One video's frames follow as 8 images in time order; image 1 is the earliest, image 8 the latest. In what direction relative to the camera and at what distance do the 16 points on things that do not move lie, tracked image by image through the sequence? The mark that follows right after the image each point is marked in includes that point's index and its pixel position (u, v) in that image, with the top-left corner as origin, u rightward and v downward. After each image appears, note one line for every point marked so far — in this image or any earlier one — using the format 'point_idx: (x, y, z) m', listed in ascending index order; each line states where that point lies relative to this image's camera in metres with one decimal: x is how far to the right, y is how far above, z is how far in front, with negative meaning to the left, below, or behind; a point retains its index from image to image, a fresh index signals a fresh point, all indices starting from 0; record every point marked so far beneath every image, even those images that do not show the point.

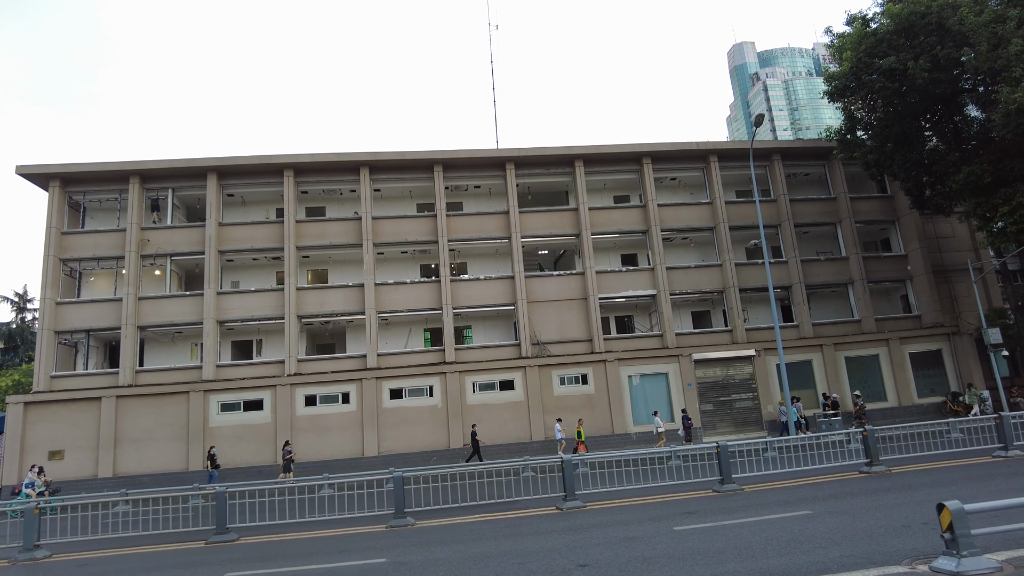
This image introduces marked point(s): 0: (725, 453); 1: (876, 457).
0: (+3.6, -2.8, +11.2) m
1: (+6.4, -3.0, +11.6) m
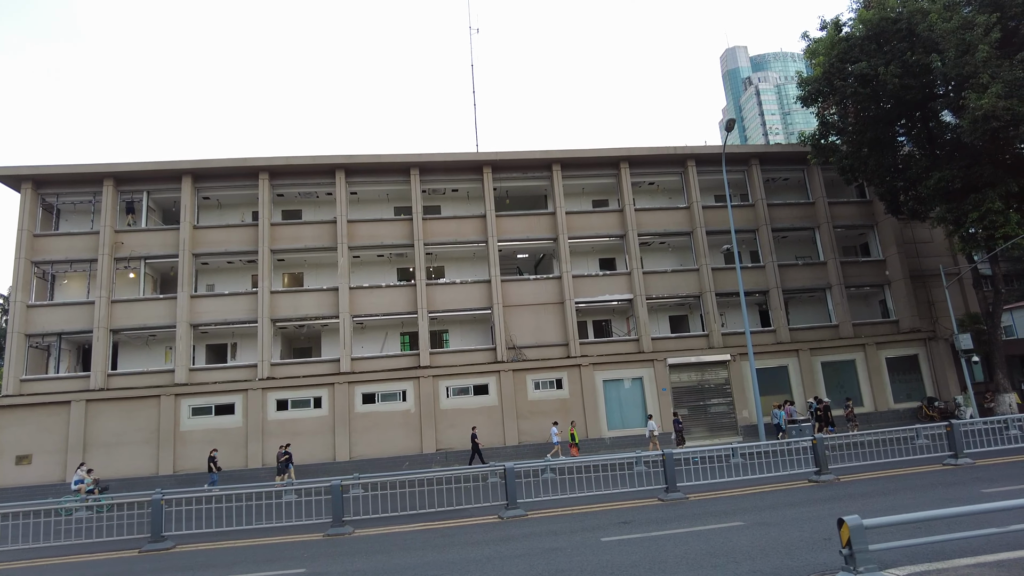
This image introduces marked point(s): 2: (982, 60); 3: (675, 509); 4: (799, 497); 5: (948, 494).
0: (+2.6, -2.9, +11.1) m
1: (+5.5, -3.1, +11.5) m
2: (+14.2, +6.9, +20.1) m
3: (+2.4, -3.3, +10.0) m
4: (+4.4, -3.2, +10.1) m
5: (+6.2, -3.0, +9.5) m
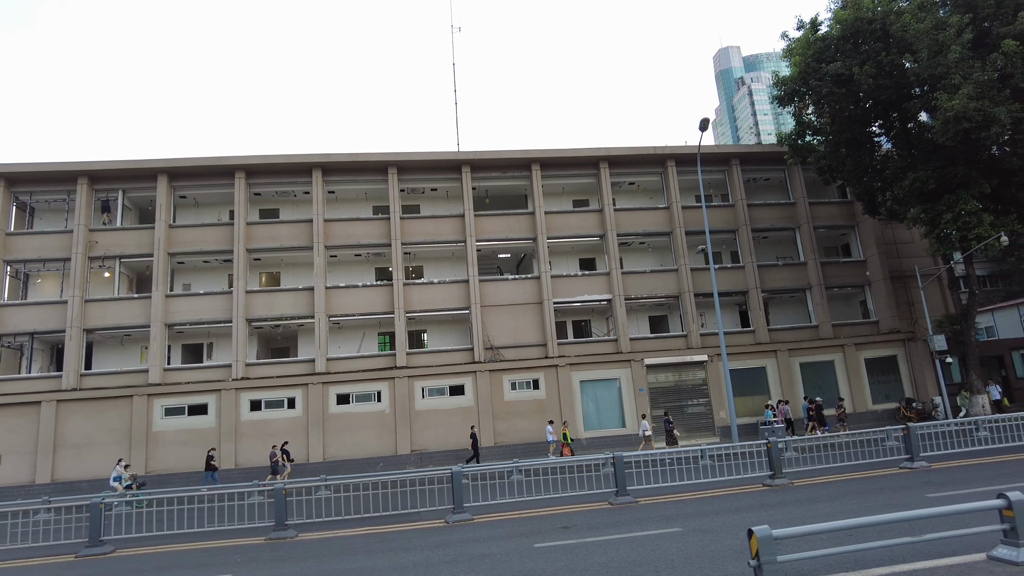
0: (+1.8, -2.9, +11.0) m
1: (+4.6, -3.1, +11.4) m
2: (+13.3, +6.9, +20.1) m
3: (+1.6, -3.4, +9.9) m
4: (+3.5, -3.2, +10.0) m
5: (+5.4, -3.0, +9.4) m
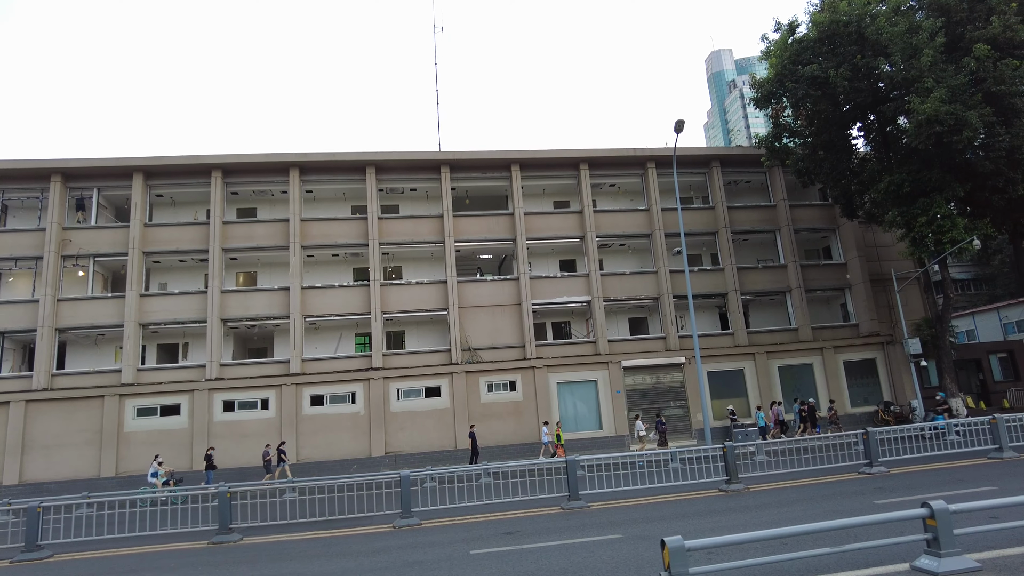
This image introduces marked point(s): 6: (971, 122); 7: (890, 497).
0: (+1.0, -2.9, +10.9) m
1: (+3.8, -3.2, +11.3) m
2: (+12.5, +6.8, +20.0) m
3: (+0.8, -3.4, +9.8) m
4: (+2.7, -3.3, +9.9) m
5: (+4.6, -3.0, +9.3) m
6: (+13.4, +4.8, +19.3) m
7: (+5.4, -3.0, +9.5) m
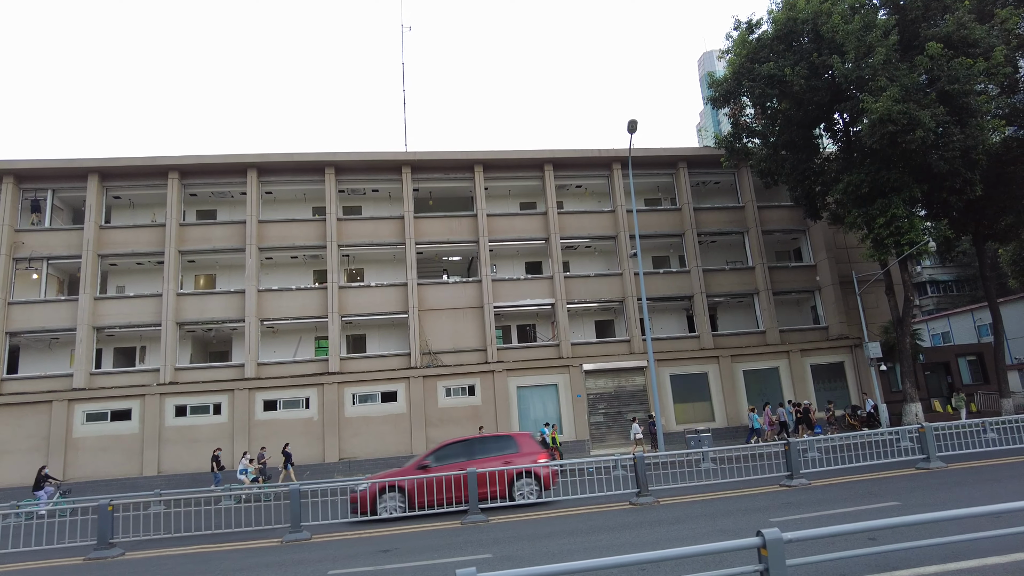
0: (-0.6, -3.0, +10.5) m
1: (+2.2, -3.3, +10.9) m
2: (+10.9, +6.7, +19.6) m
3: (-0.8, -3.5, +9.4) m
4: (+1.1, -3.4, +9.5) m
5: (+3.0, -3.1, +8.9) m
6: (+11.8, +4.8, +18.9) m
7: (+3.8, -3.1, +9.1) m
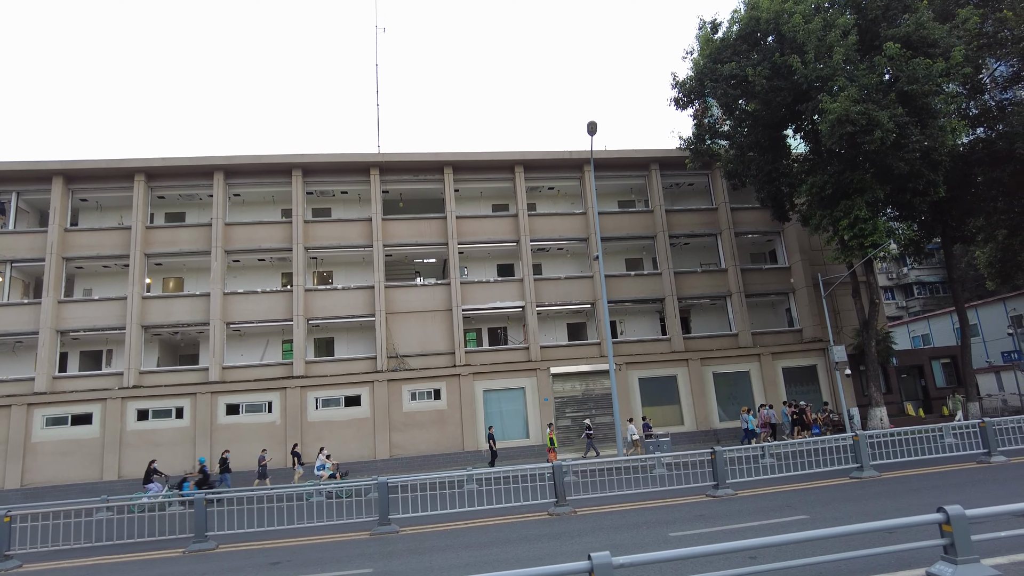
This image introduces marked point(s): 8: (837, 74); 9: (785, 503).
0: (-2.0, -3.1, +10.2) m
1: (+0.8, -3.4, +10.7) m
2: (+9.6, +6.6, +19.4) m
3: (-2.2, -3.6, +9.1) m
4: (-0.3, -3.5, +9.3) m
5: (+1.6, -3.2, +8.7) m
6: (+10.4, +4.7, +18.7) m
7: (+2.4, -3.2, +8.8) m
8: (+9.5, +6.3, +19.5) m
9: (+4.1, -3.2, +9.9) m
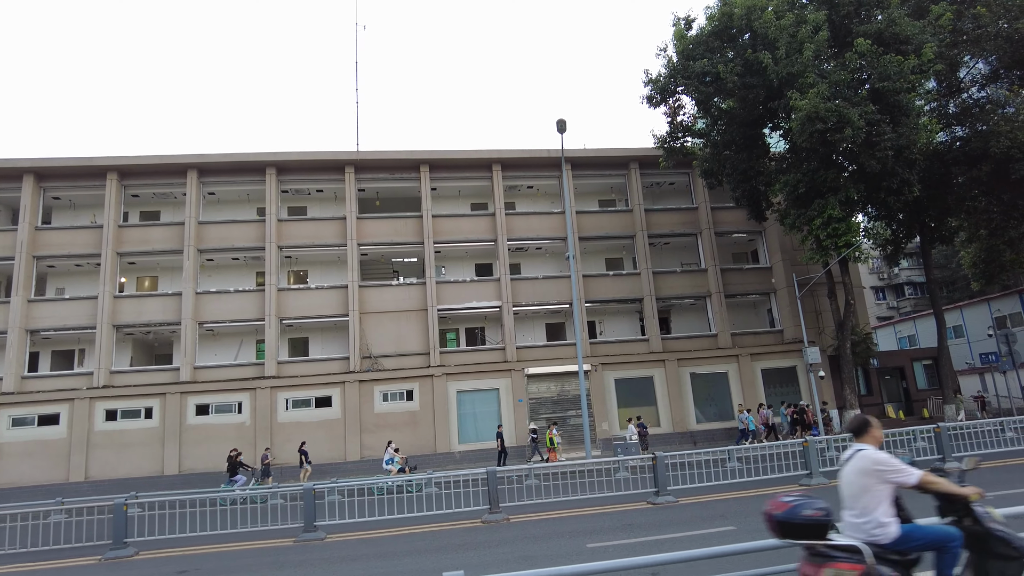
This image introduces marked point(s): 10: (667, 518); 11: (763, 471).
0: (-3.1, -3.1, +9.9) m
1: (-0.2, -3.4, +10.4) m
2: (+8.5, +6.6, +19.0) m
3: (-3.3, -3.6, +8.9) m
4: (-1.3, -3.5, +9.0) m
5: (+0.6, -3.2, +8.4) m
6: (+9.4, +4.6, +18.3) m
7: (+1.4, -3.2, +8.5) m
8: (+8.5, +6.2, +19.1) m
9: (+3.0, -3.2, +9.6) m
10: (+2.2, -3.3, +9.5) m
11: (+5.0, -3.6, +12.9) m
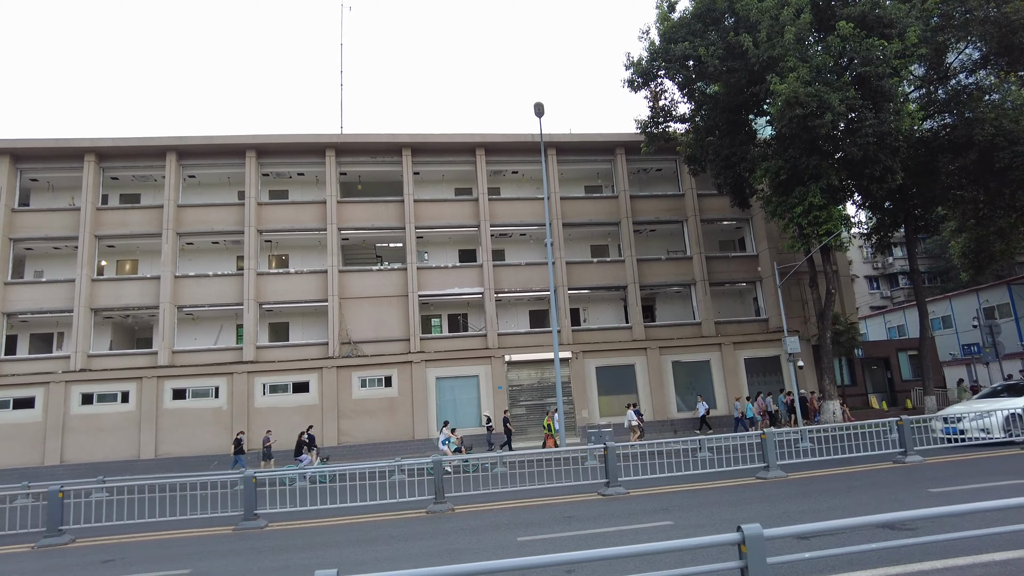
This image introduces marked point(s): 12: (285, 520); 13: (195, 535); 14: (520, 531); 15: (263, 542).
0: (-3.9, -2.9, +9.8) m
1: (-1.1, -3.2, +10.2) m
2: (+7.8, +6.9, +18.6) m
3: (-4.1, -3.4, +8.7) m
4: (-2.2, -3.3, +8.8) m
5: (-0.3, -3.1, +8.2) m
6: (+8.7, +4.9, +17.9) m
7: (+0.5, -3.0, +8.3) m
8: (+7.8, +6.6, +18.7) m
9: (+2.2, -3.1, +9.4) m
10: (+1.4, -3.1, +9.3) m
11: (+4.1, -3.3, +12.7) m
12: (-3.4, -3.5, +9.8) m
13: (-4.5, -3.5, +9.4) m
14: (+0.2, -3.0, +8.3) m
15: (-3.1, -3.3, +8.6) m
